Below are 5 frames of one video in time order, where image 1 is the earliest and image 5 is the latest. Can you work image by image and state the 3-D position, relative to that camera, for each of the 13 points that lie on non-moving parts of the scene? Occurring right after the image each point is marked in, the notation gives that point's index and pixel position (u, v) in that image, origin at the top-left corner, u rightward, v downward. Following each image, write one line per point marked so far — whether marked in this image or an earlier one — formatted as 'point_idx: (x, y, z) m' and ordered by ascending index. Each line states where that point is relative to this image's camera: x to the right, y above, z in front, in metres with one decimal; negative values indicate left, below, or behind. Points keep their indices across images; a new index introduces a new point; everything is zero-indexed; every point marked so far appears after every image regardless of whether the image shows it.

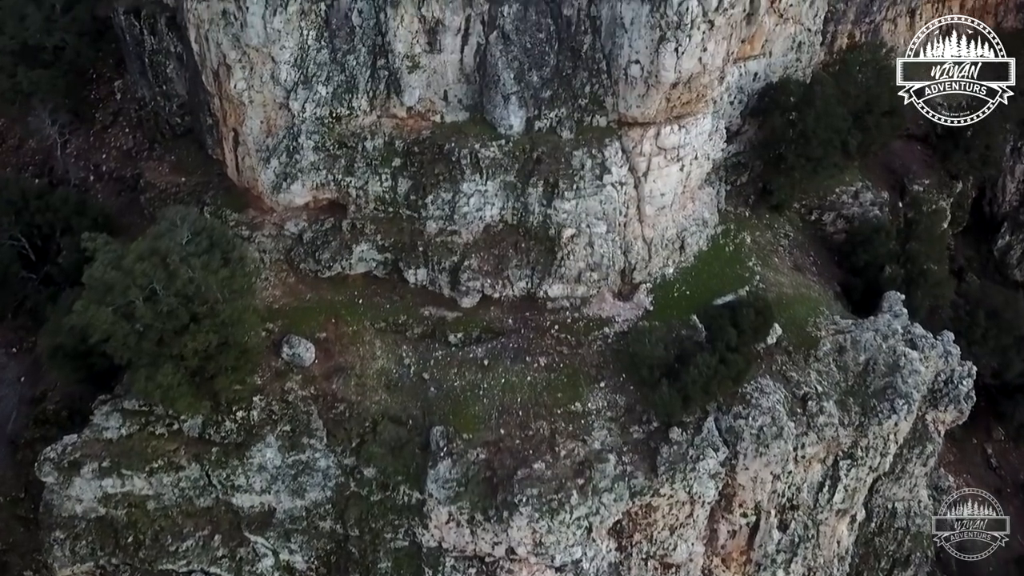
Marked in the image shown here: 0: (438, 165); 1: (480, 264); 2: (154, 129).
0: (-1.4, +2.4, +15.4) m
1: (-0.6, +0.5, +15.7) m
2: (-8.9, +4.0, +19.6) m
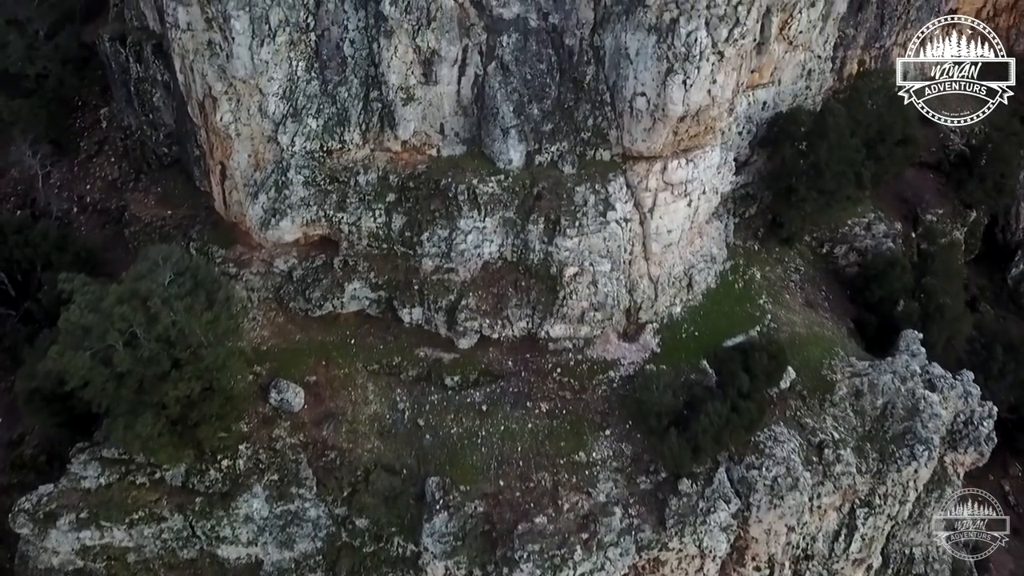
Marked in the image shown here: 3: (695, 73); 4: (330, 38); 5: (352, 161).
0: (-1.4, +1.6, +14.6) m
1: (-0.6, -0.3, +15.0) m
2: (-8.9, +3.1, +18.9) m
3: (+3.0, +3.5, +13.0) m
4: (-3.2, +4.4, +13.8) m
5: (-3.0, +2.4, +14.9) m
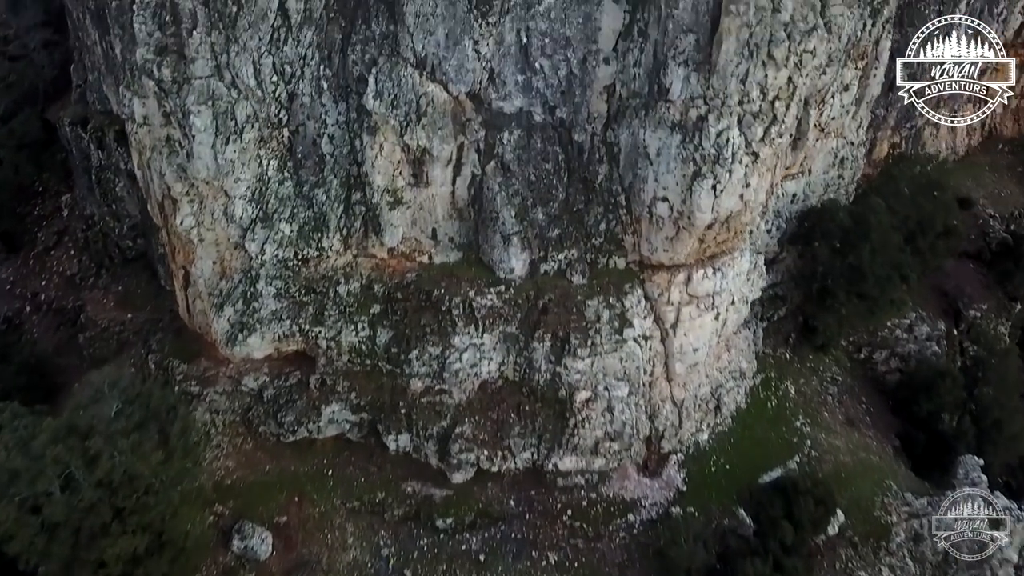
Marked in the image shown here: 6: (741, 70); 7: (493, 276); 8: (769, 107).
0: (-1.4, -0.4, +12.7) m
1: (-0.6, -2.4, +13.0) m
2: (-8.9, +0.8, +17.1) m
3: (+3.0, +1.6, +11.2) m
4: (-3.2, +2.4, +12.1) m
5: (-3.0, +0.3, +13.0) m
6: (+3.1, +3.0, +10.8) m
7: (-0.3, +0.2, +12.8) m
8: (+3.6, +2.5, +11.1) m
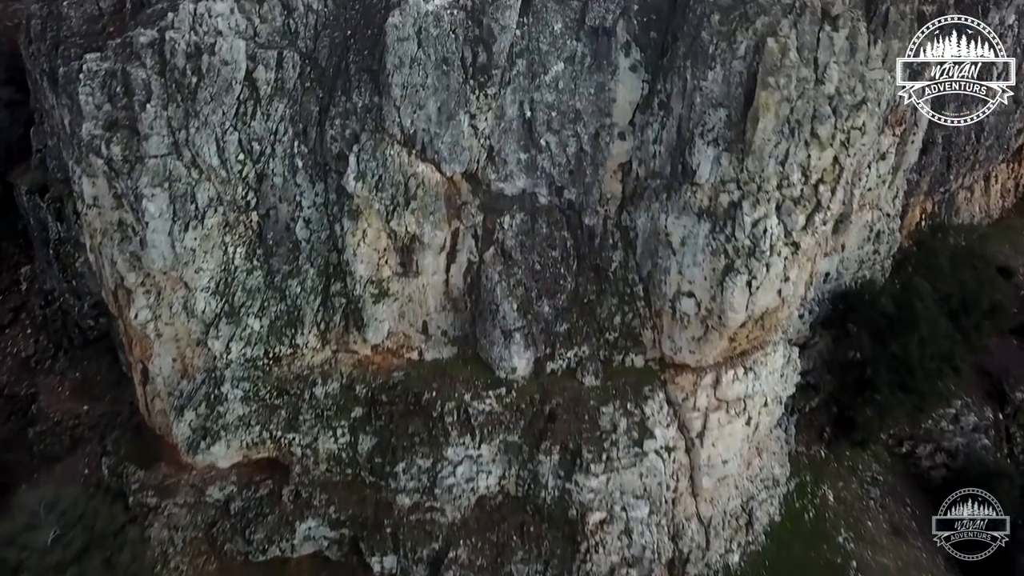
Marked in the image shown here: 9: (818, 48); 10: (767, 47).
0: (-1.4, -1.9, +11.1) m
1: (-0.6, -3.8, +11.3) m
2: (-8.8, -0.9, +15.5) m
3: (+3.1, +0.2, +9.7) m
4: (-3.1, +0.9, +10.6) m
5: (-2.9, -1.1, +11.4) m
6: (+3.2, +1.6, +9.3) m
7: (-0.3, -1.2, +11.2) m
8: (+3.6, +1.2, +9.6) m
9: (+3.5, +2.8, +9.1) m
10: (+2.9, +2.7, +8.9) m
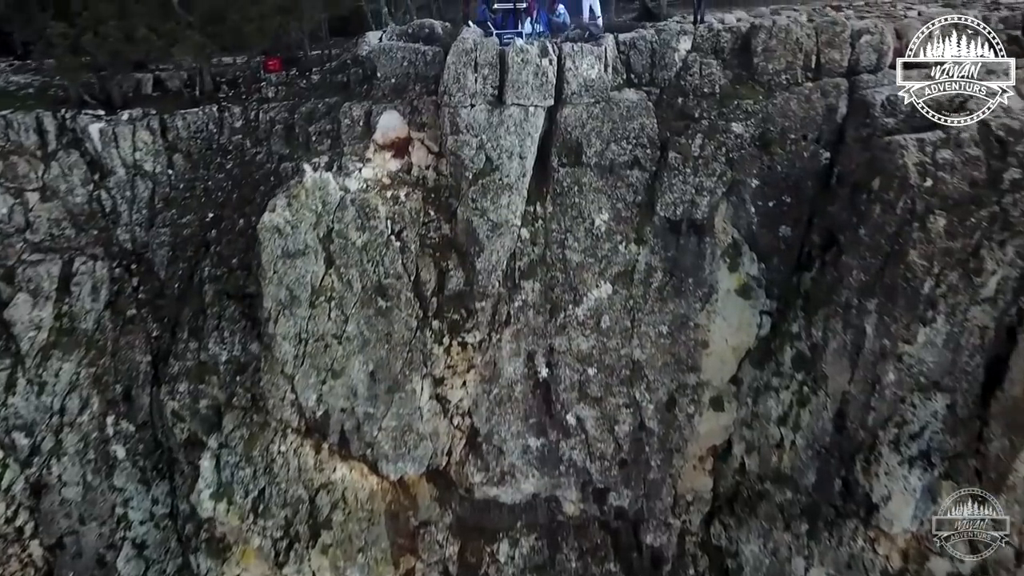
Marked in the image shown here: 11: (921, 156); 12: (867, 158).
0: (-1.4, -4.7, +6.1) m
1: (-0.6, -6.6, +6.2) m
2: (-8.9, -3.9, +10.6) m
3: (+3.1, -2.6, +4.8) m
4: (-3.1, -1.9, +5.7) m
5: (-2.9, -4.0, +6.5) m
6: (+3.2, -1.1, +4.5) m
7: (-0.3, -4.1, +6.2) m
8: (+3.6, -1.6, +4.8) m
9: (+3.5, +0.1, +4.4) m
10: (+2.9, 0.0, +4.2) m
11: (+2.3, +0.8, +4.5) m
12: (+2.1, +0.8, +4.7) m
